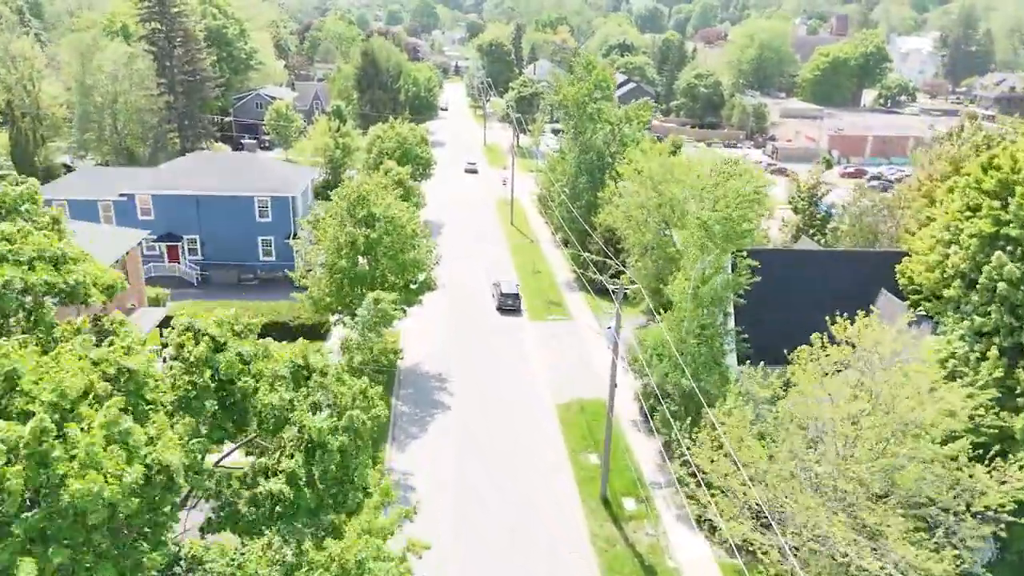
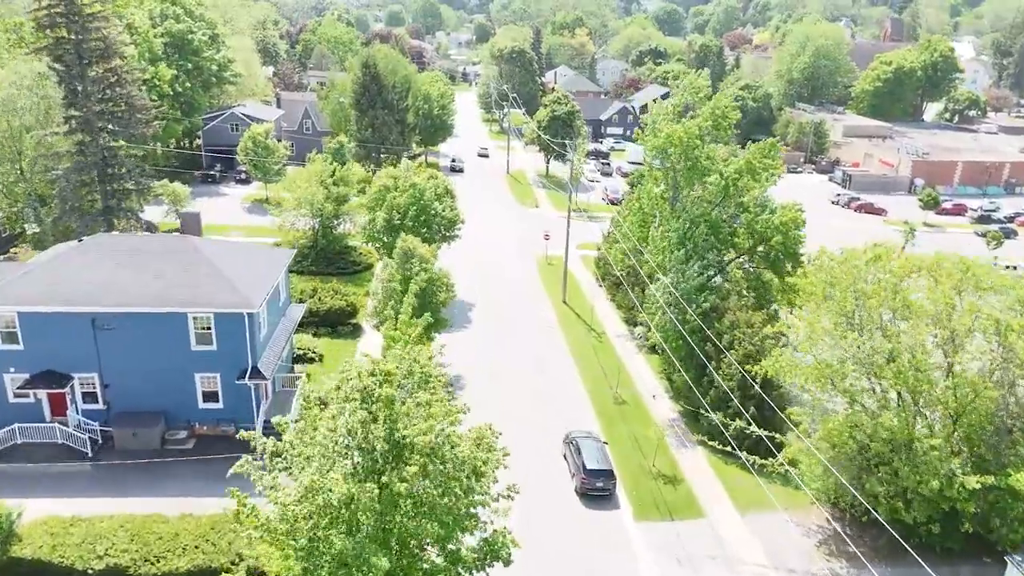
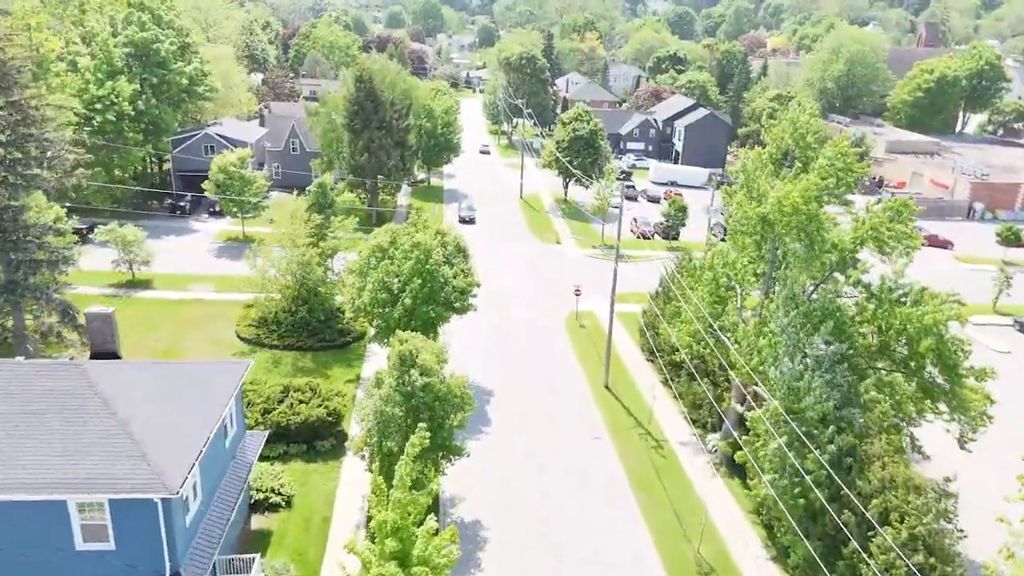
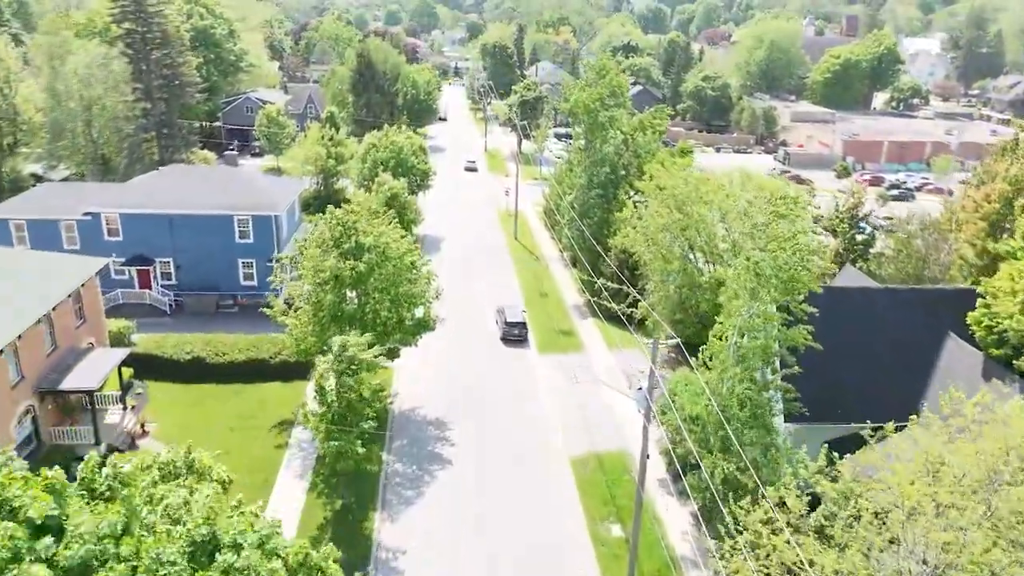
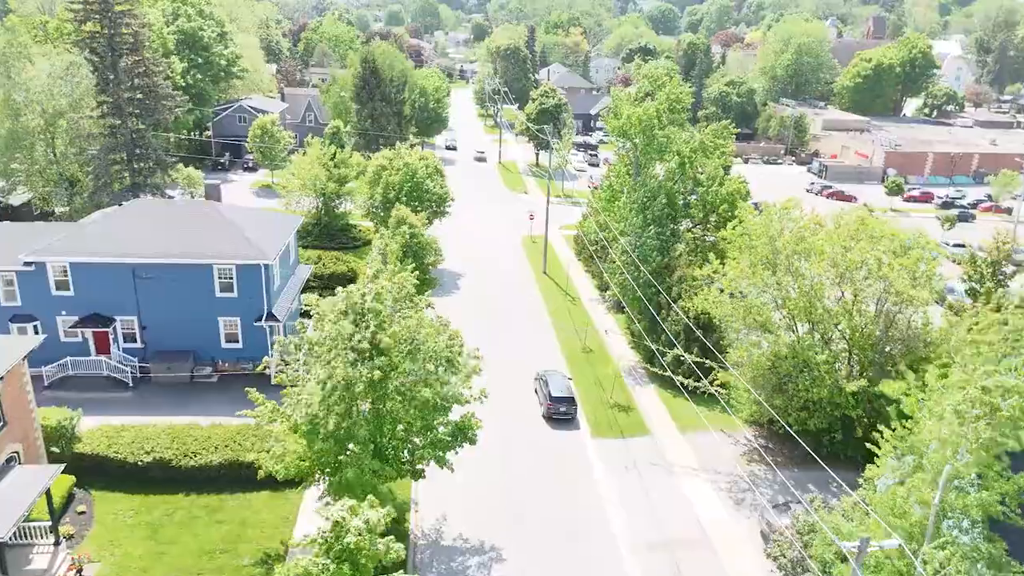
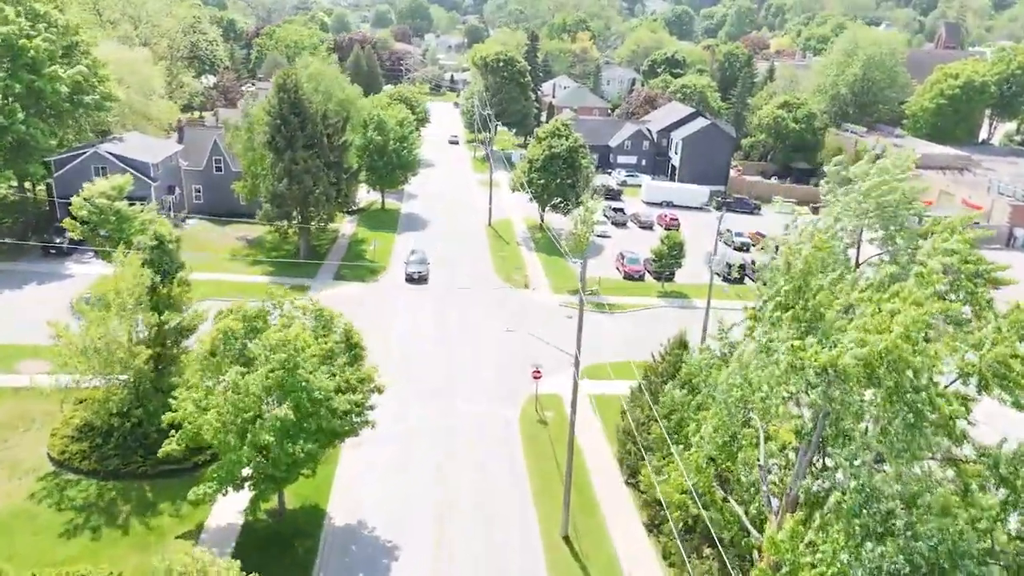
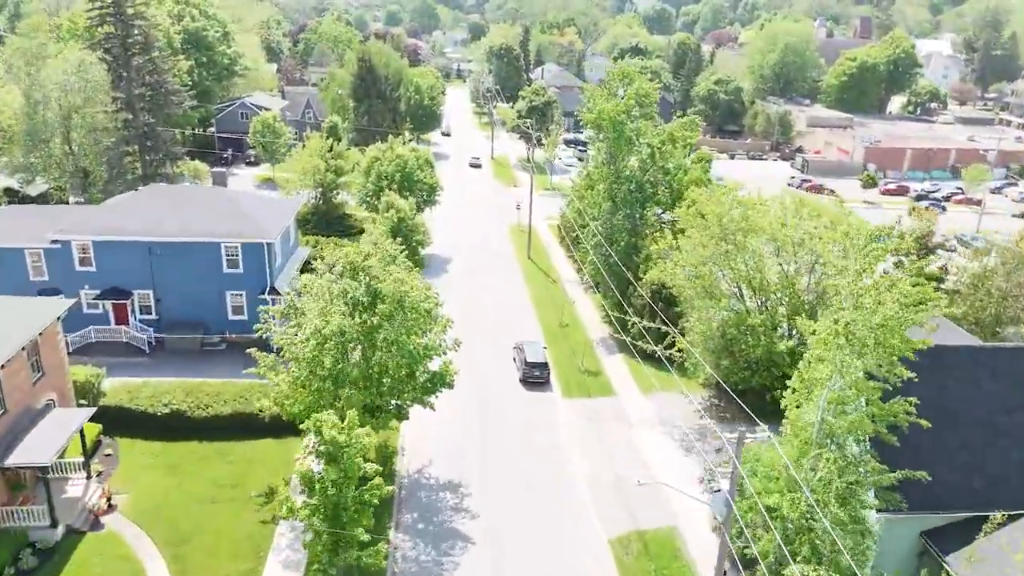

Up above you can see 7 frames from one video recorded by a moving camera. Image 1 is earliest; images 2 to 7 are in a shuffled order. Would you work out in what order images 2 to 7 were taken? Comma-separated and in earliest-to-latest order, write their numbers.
4, 7, 5, 2, 3, 6
